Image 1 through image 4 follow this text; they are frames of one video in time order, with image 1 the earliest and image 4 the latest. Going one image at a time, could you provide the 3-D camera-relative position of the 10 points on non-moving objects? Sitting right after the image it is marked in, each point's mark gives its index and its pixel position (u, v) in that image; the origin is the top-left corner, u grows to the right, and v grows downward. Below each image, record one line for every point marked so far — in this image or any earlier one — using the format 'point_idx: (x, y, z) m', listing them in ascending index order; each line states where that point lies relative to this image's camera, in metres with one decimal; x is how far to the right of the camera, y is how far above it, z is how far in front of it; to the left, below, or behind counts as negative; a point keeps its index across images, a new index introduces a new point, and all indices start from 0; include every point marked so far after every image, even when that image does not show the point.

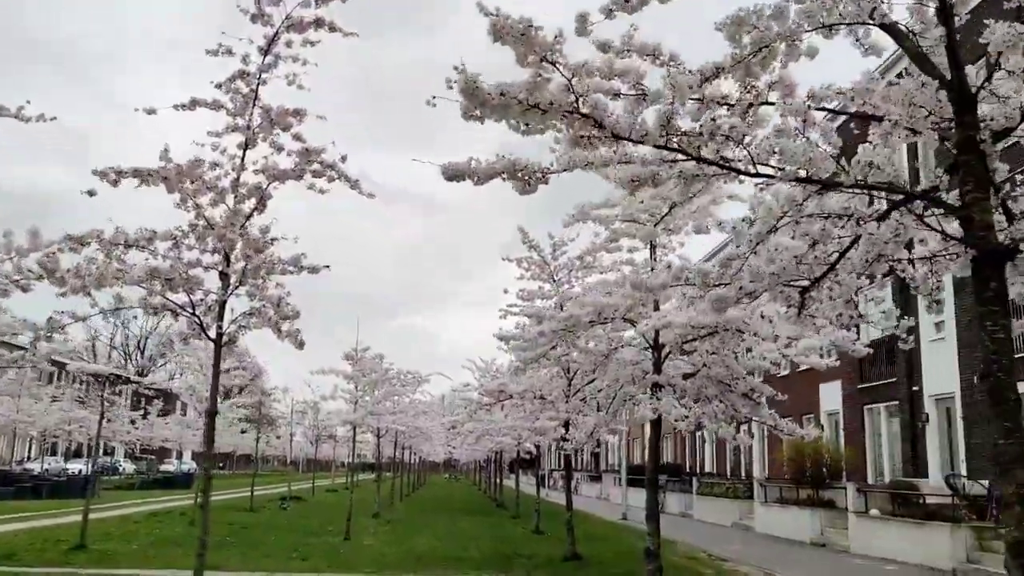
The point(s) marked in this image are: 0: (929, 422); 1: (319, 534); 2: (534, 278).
0: (+9.5, -3.1, +18.7) m
1: (-4.1, -5.2, +17.4) m
2: (+0.4, +0.2, +13.6) m
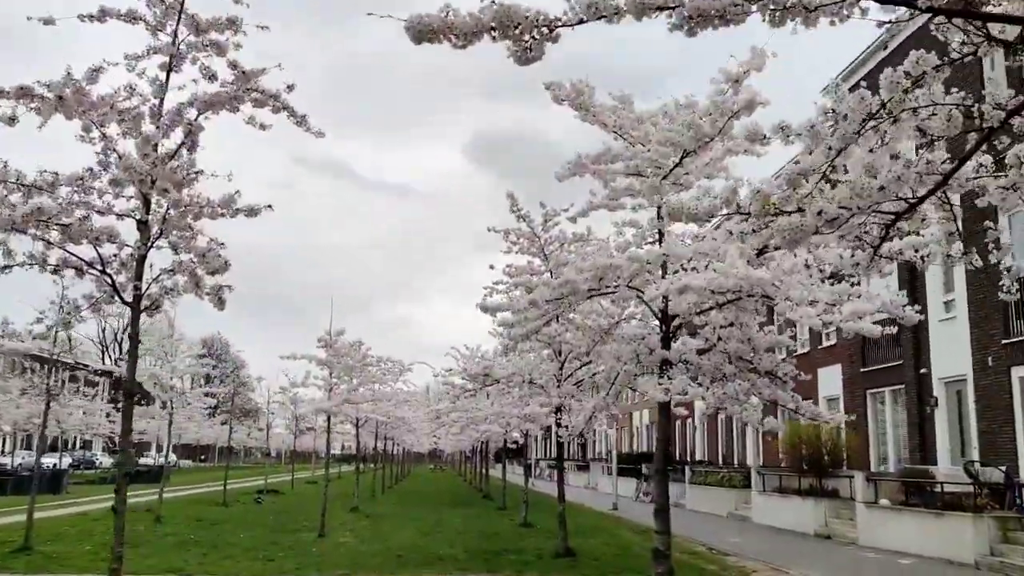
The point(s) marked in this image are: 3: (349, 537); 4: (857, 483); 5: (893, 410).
0: (+9.3, -2.6, +17.7) m
1: (-4.4, -4.8, +16.2) m
2: (+0.2, +0.6, +12.4) m
3: (-3.0, -4.7, +15.3) m
4: (+6.7, -3.8, +16.0) m
5: (+9.2, -2.9, +19.7) m
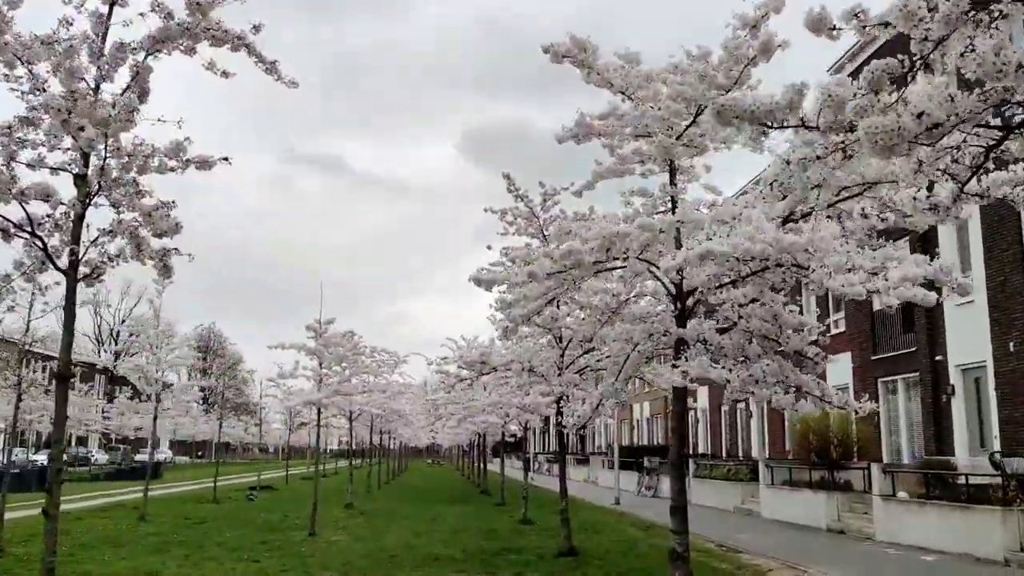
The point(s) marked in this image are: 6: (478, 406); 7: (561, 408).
0: (+9.2, -2.2, +17.0) m
1: (-4.4, -4.6, +15.5) m
2: (+0.1, +0.8, +11.7) m
3: (-3.0, -4.4, +14.6) m
4: (+6.7, -3.5, +15.2) m
5: (+9.1, -2.6, +19.0) m
6: (-0.8, -2.8, +19.5) m
7: (+0.7, -1.8, +12.5) m
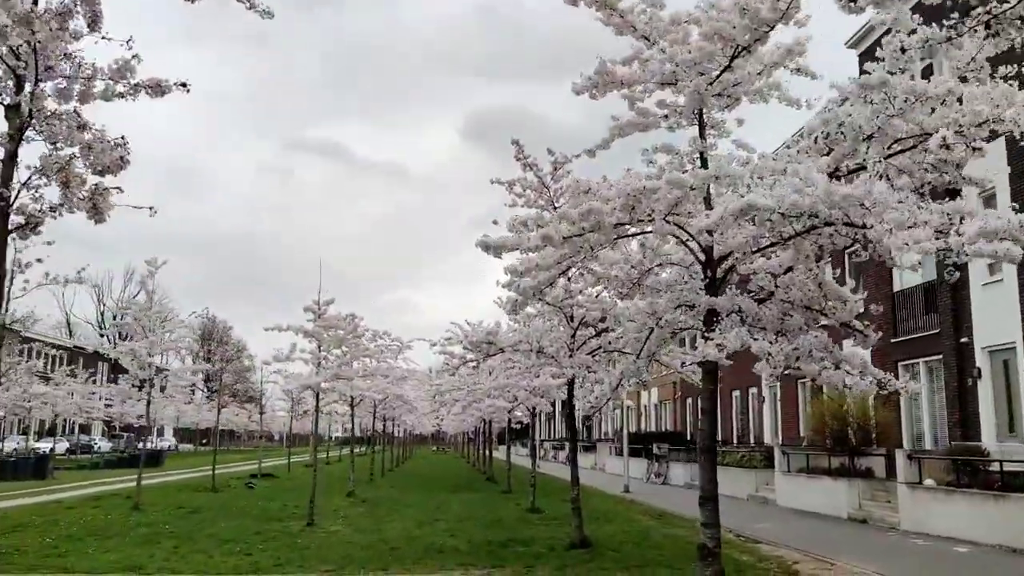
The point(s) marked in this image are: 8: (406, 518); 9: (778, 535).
0: (+9.4, -1.8, +16.3) m
1: (-4.2, -4.2, +14.9) m
2: (+0.2, +1.1, +10.9) m
3: (-2.9, -4.1, +14.0) m
4: (+6.9, -3.1, +14.5) m
5: (+9.3, -2.1, +18.2) m
6: (-0.6, -2.4, +18.9) m
7: (+0.9, -1.5, +11.8) m
8: (-2.0, -4.2, +15.1) m
9: (+4.7, -4.4, +14.5) m
